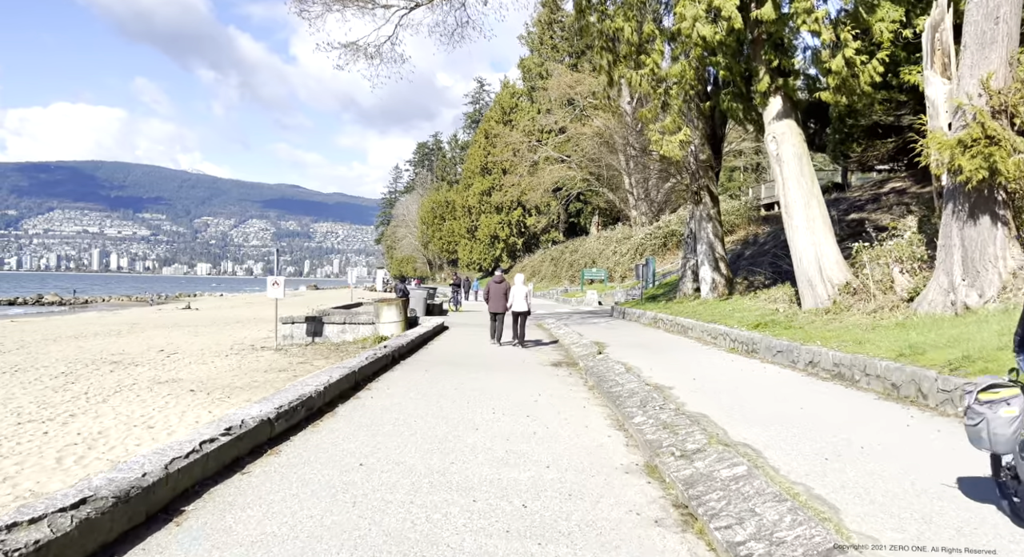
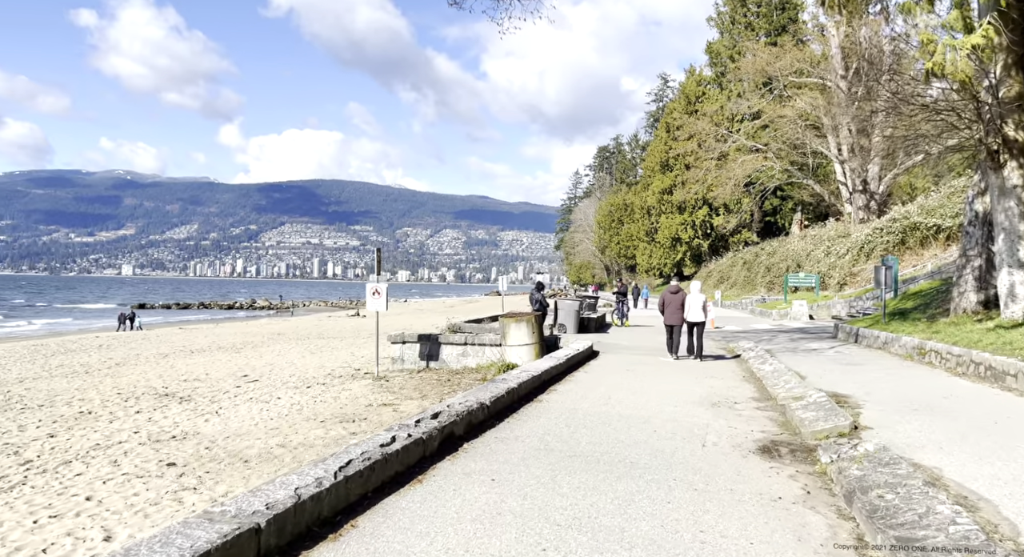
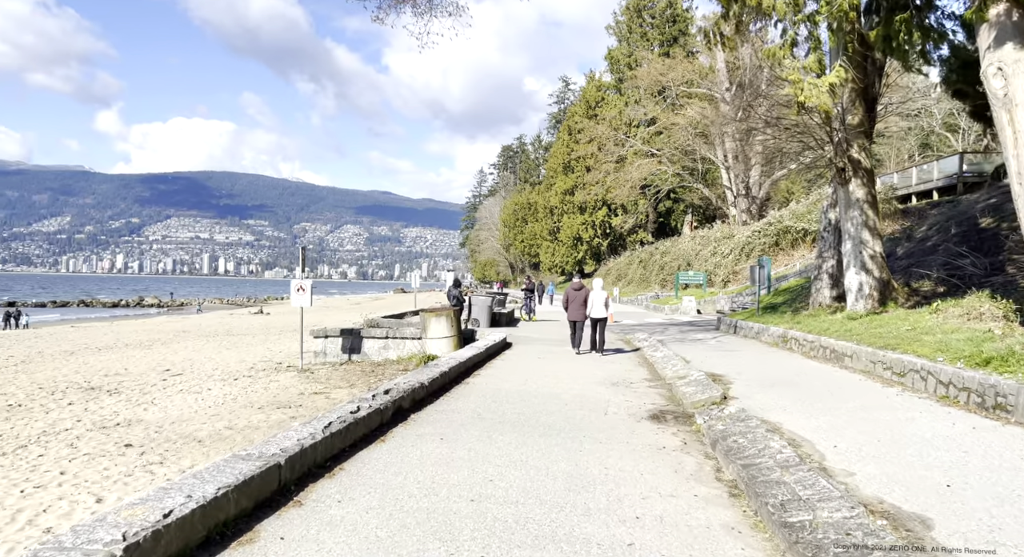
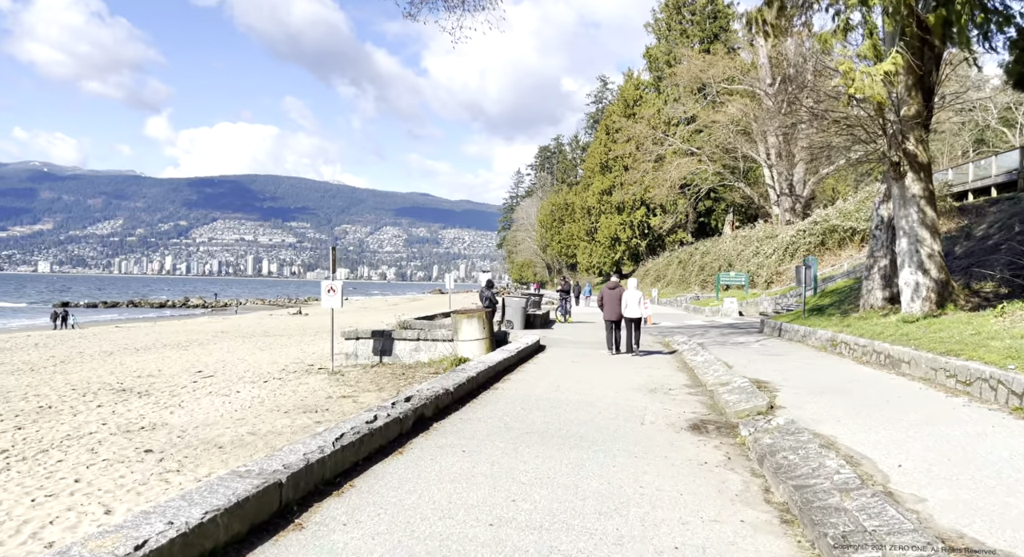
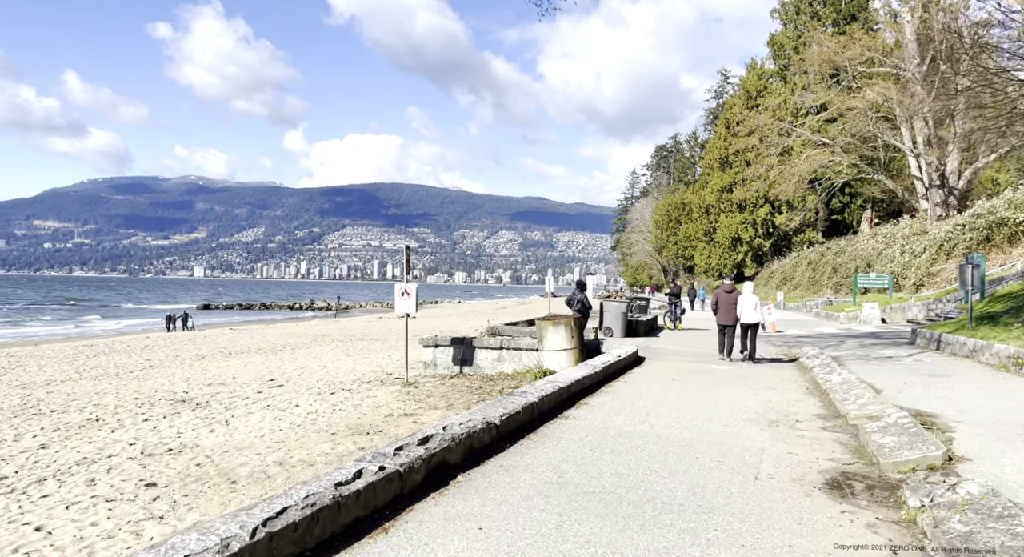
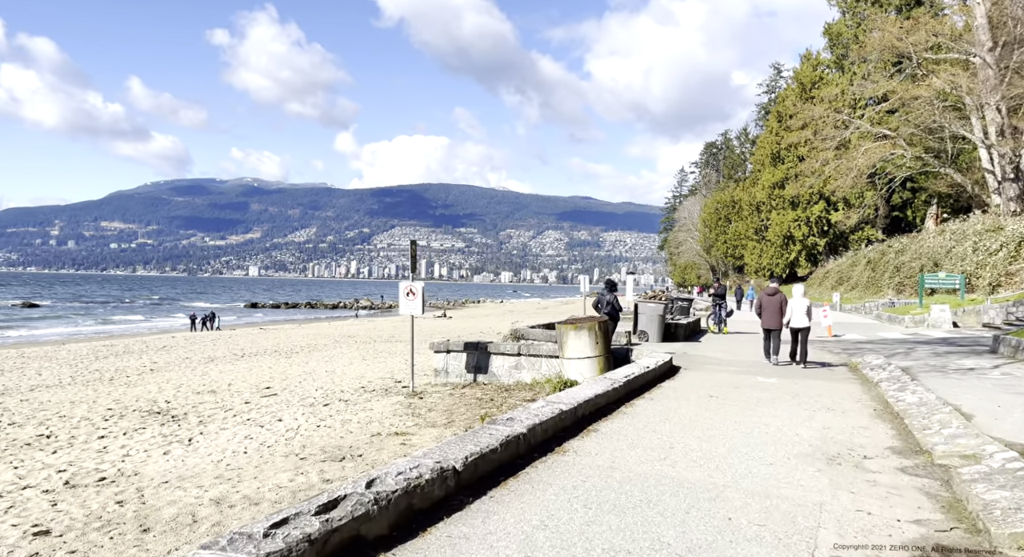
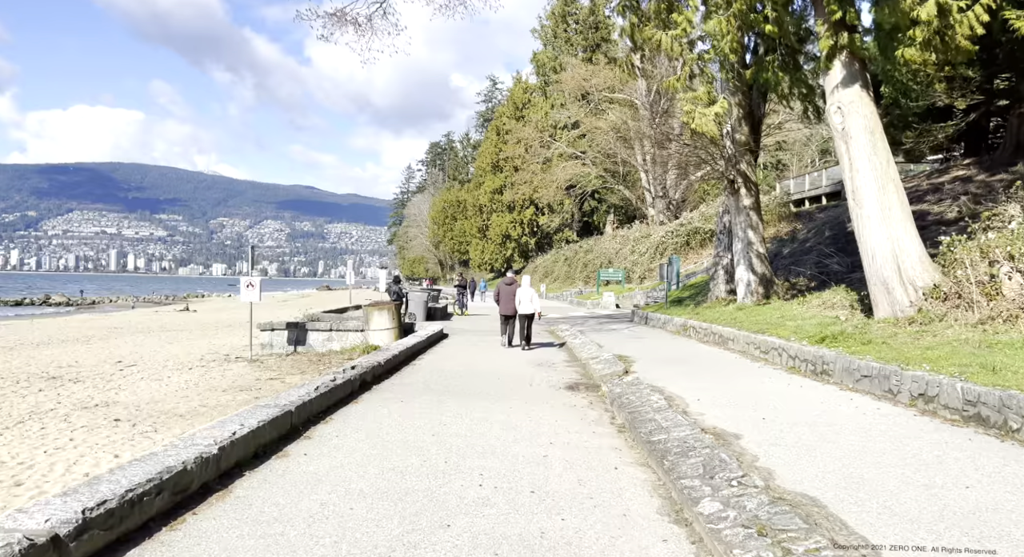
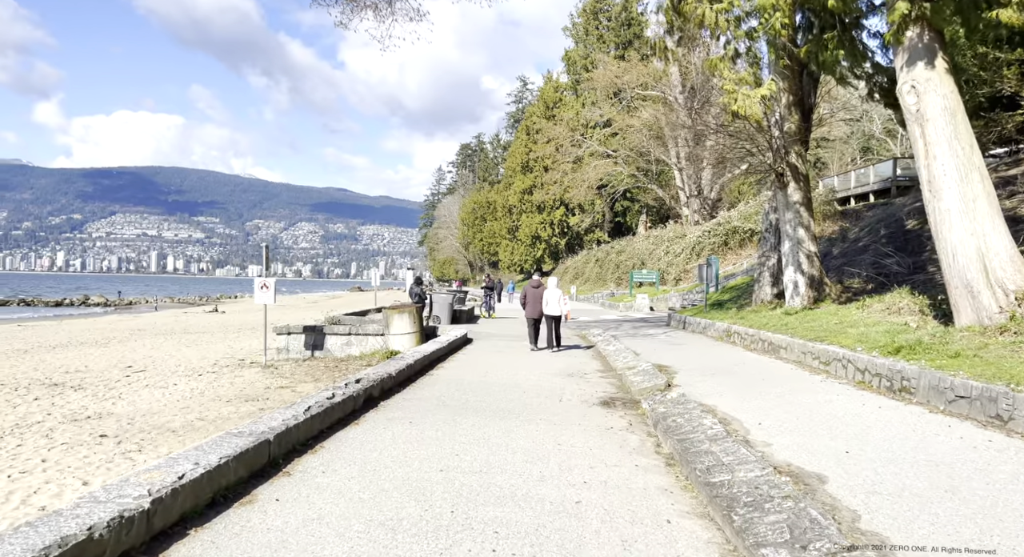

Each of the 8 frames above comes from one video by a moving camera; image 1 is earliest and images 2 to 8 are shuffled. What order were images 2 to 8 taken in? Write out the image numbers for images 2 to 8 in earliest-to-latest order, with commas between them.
7, 8, 3, 4, 2, 5, 6
